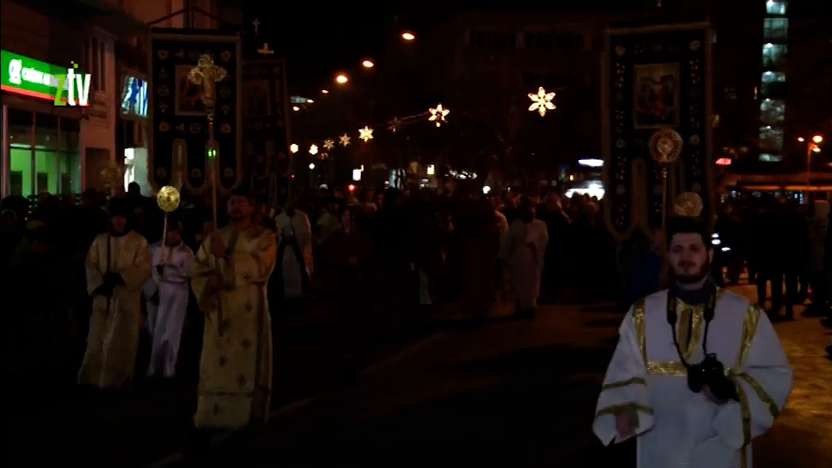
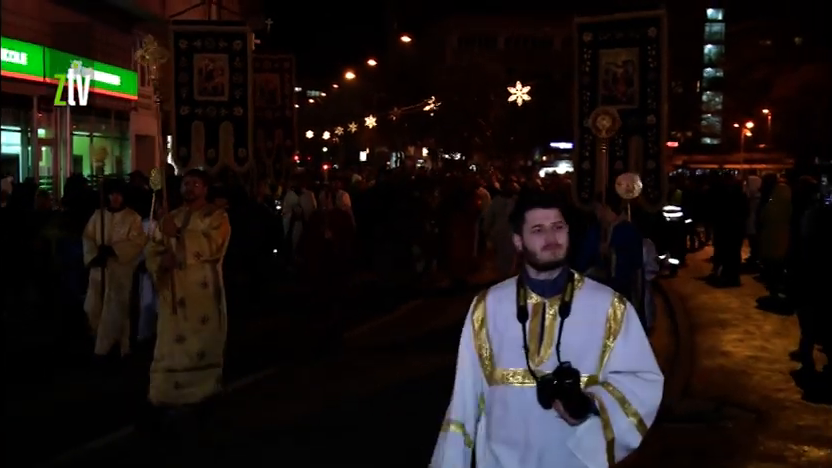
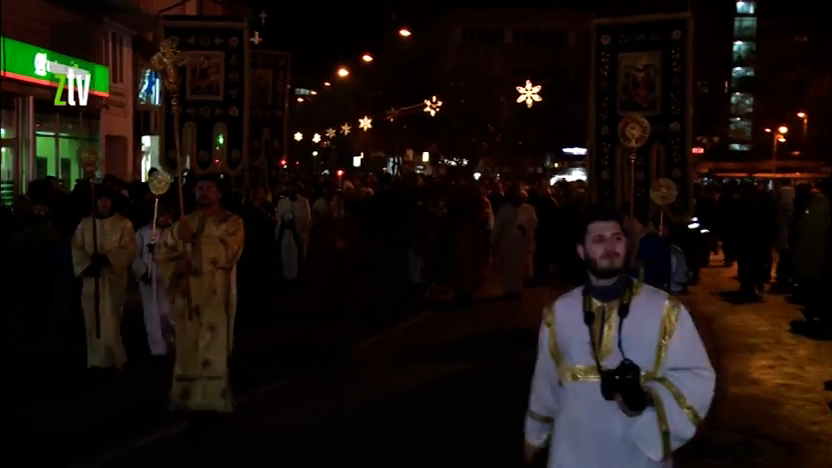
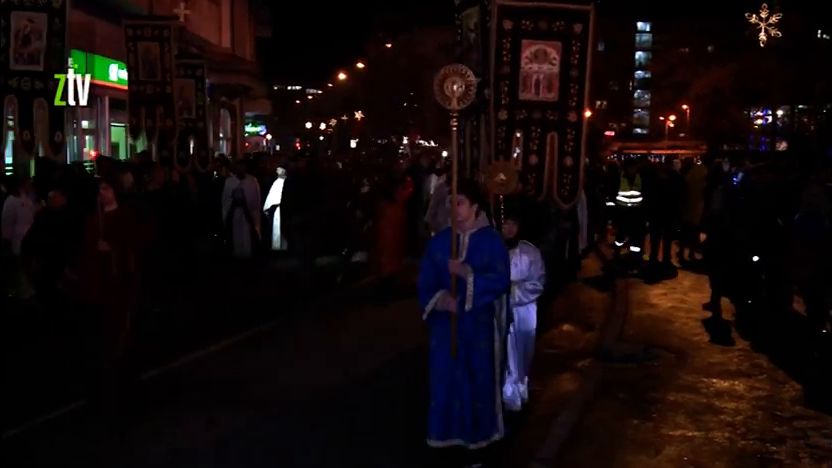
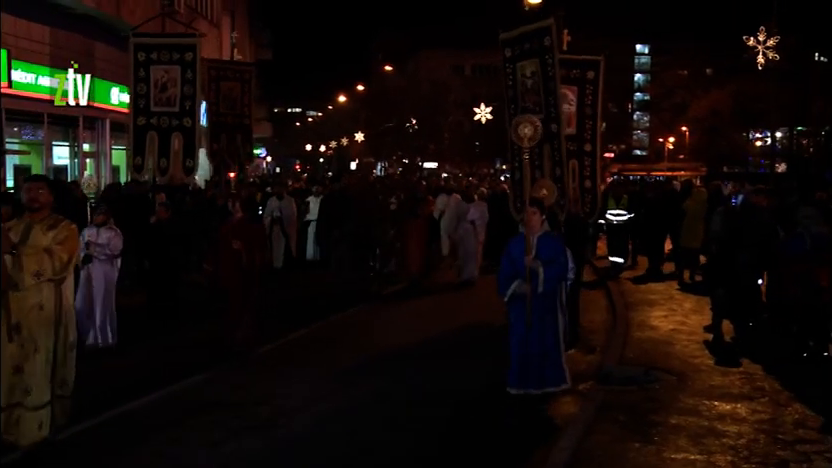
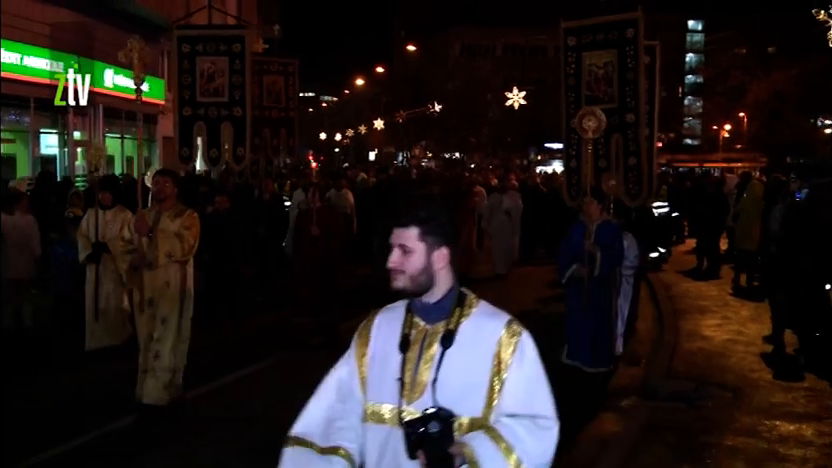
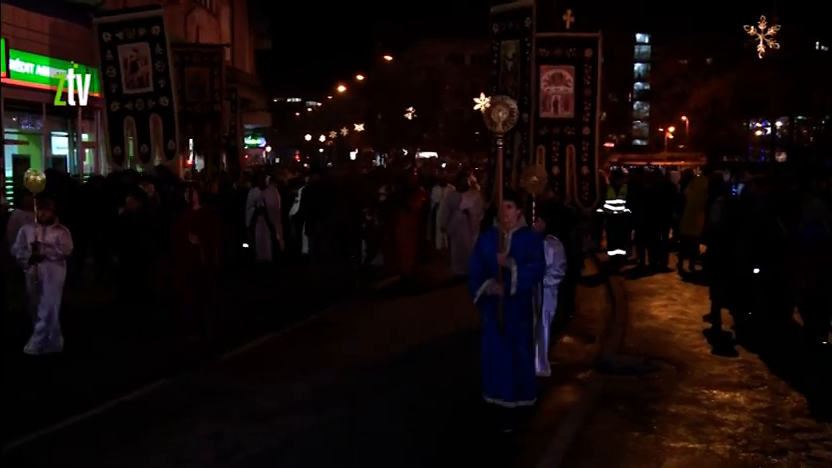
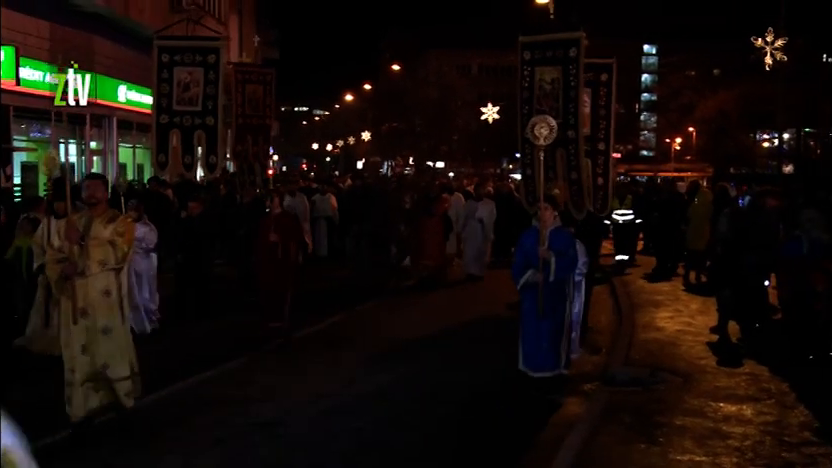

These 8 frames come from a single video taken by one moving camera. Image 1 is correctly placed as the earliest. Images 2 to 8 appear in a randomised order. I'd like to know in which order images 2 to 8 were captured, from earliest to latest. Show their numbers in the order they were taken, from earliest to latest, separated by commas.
3, 2, 6, 8, 5, 7, 4
